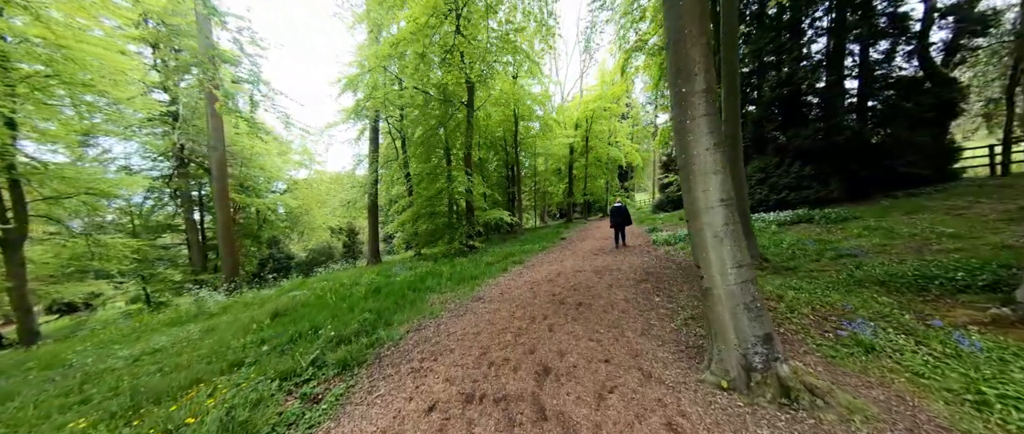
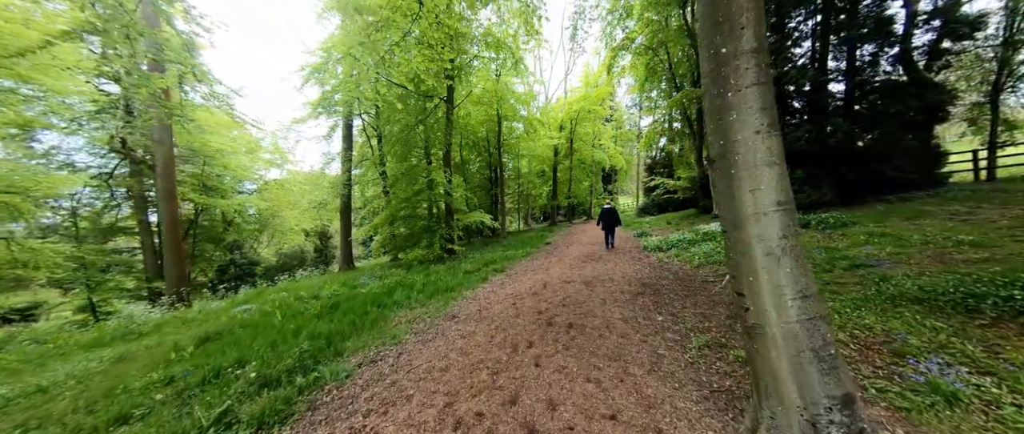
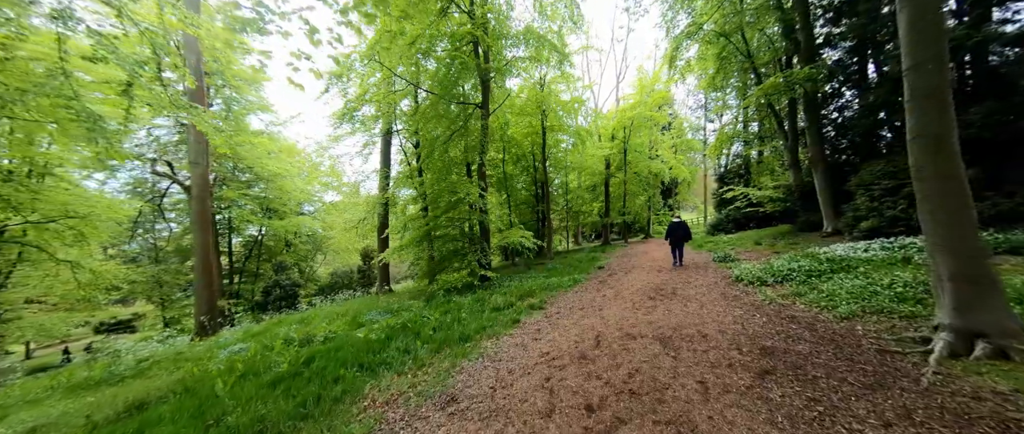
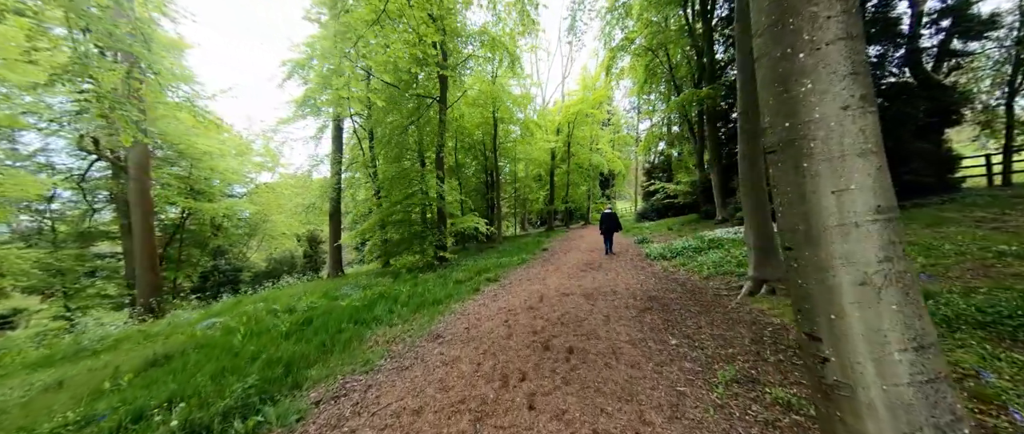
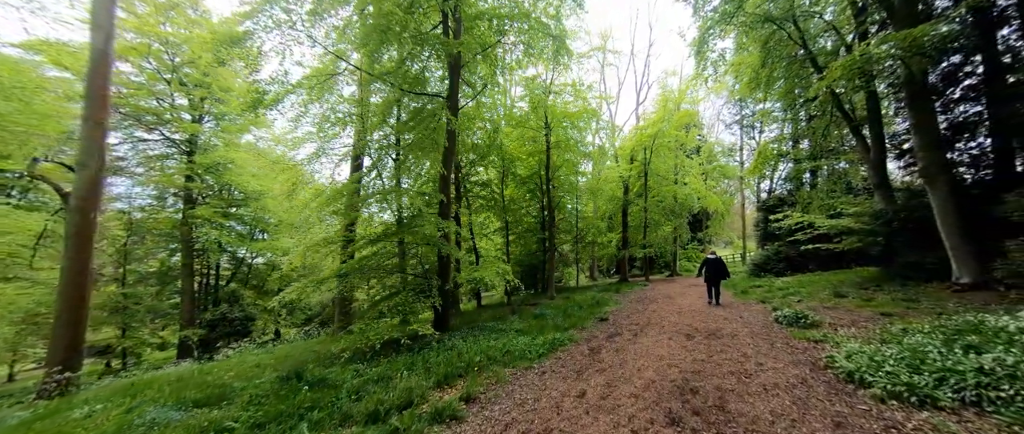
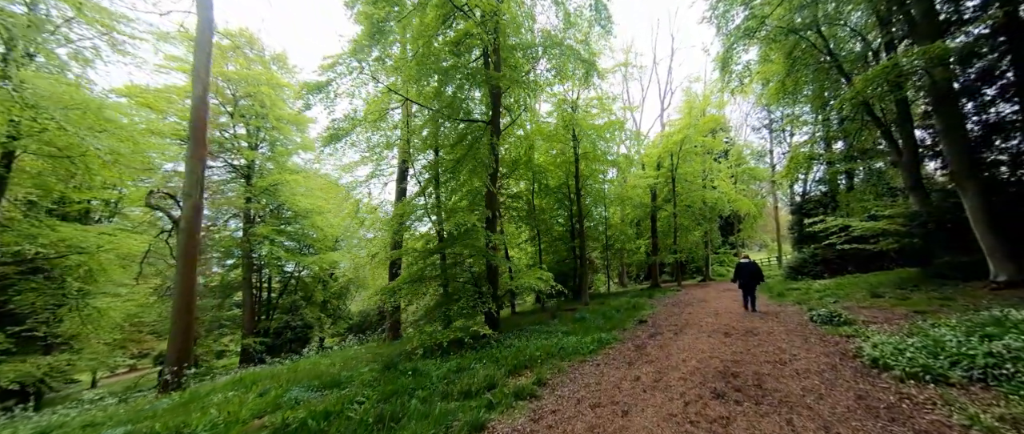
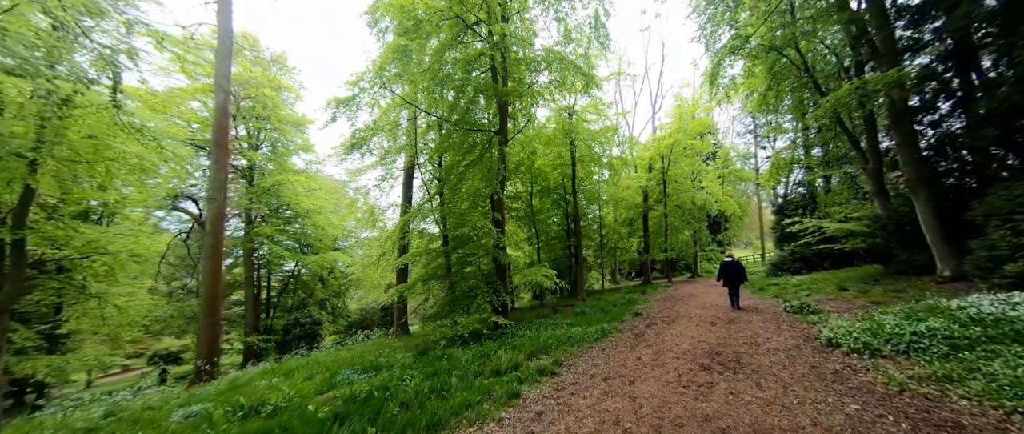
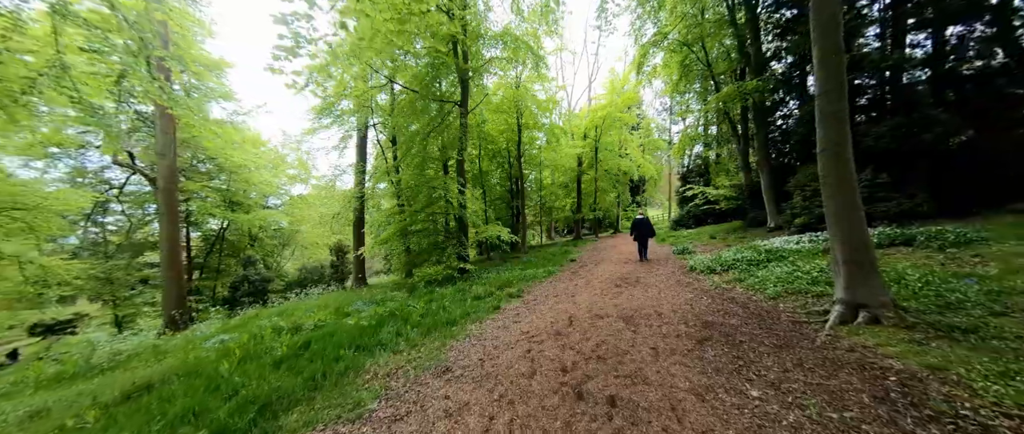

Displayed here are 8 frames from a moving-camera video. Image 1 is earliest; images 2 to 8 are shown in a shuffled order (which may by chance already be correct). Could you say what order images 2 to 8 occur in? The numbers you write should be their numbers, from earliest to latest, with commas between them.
2, 4, 8, 3, 7, 6, 5
